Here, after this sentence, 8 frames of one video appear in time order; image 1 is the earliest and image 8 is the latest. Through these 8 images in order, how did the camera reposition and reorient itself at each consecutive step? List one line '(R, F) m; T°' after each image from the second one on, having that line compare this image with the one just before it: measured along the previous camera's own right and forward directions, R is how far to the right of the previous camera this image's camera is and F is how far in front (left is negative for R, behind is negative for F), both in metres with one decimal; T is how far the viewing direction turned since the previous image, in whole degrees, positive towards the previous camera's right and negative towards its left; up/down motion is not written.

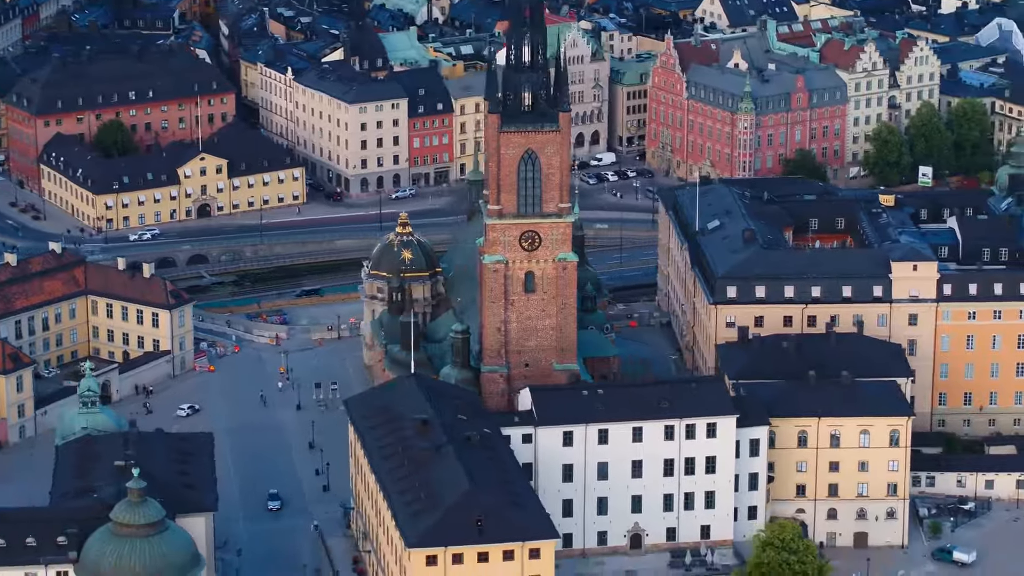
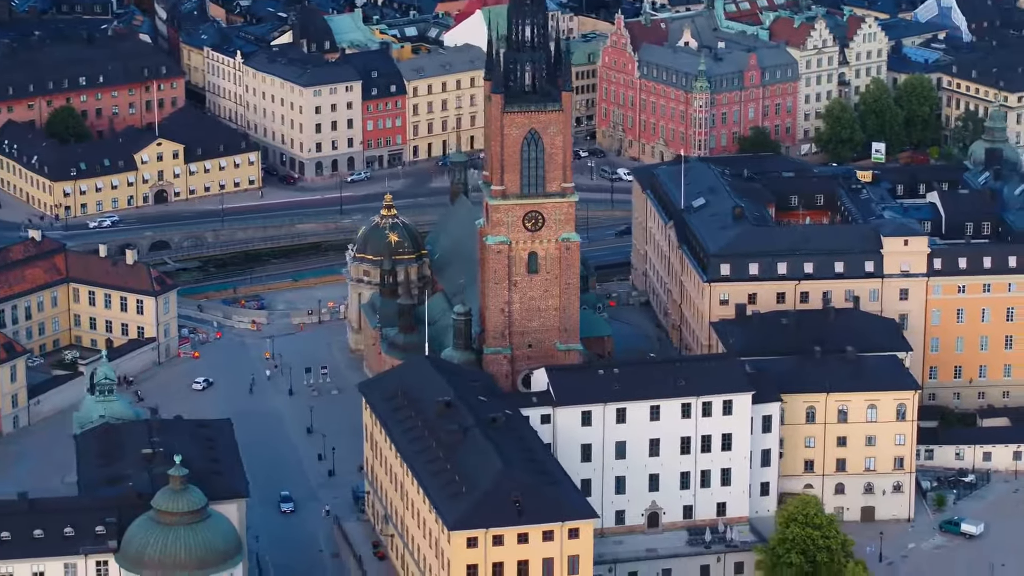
(-6.4, +0.3) m; +3°
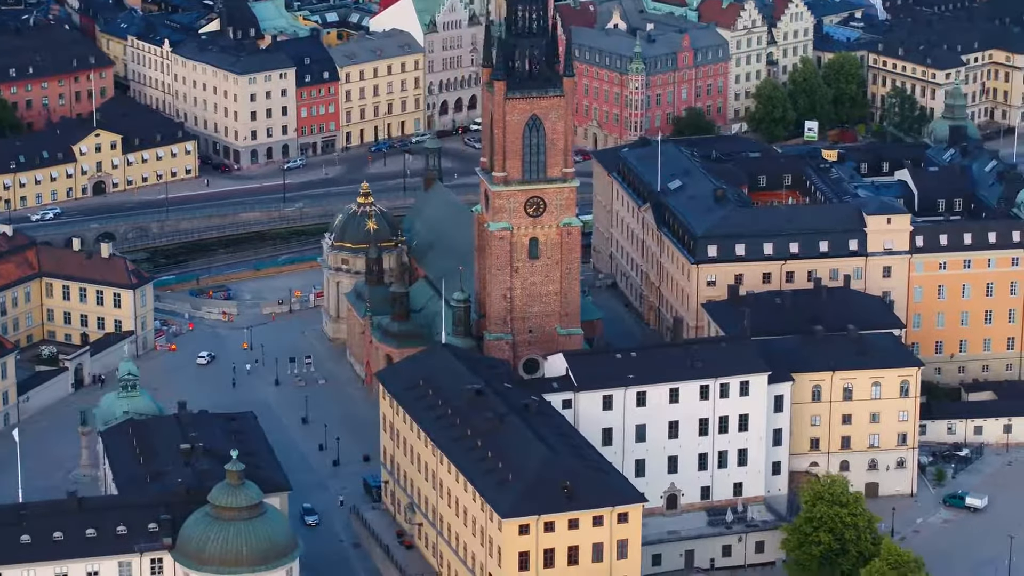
(-8.7, +0.3) m; +4°
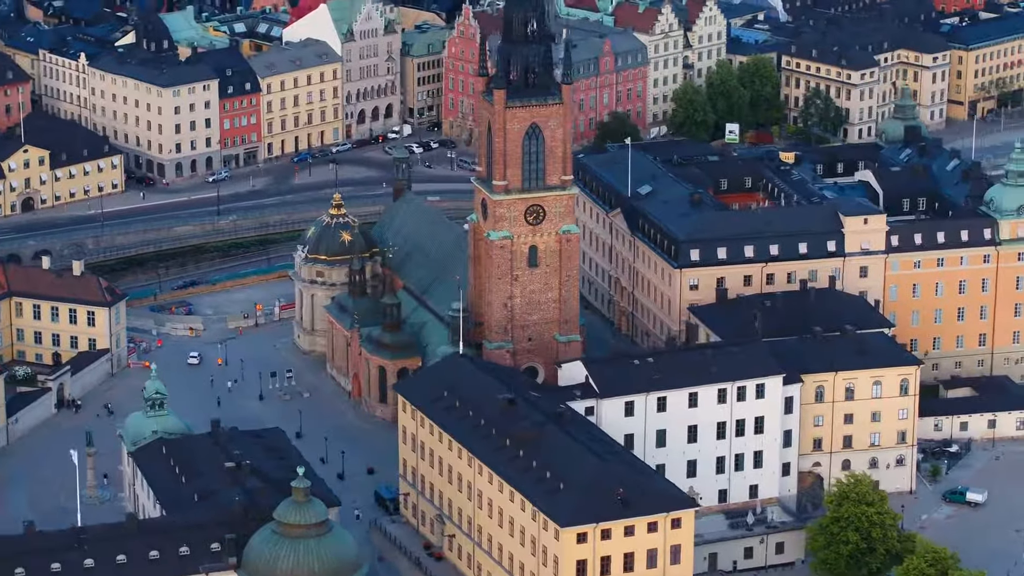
(-9.9, +0.5) m; +5°
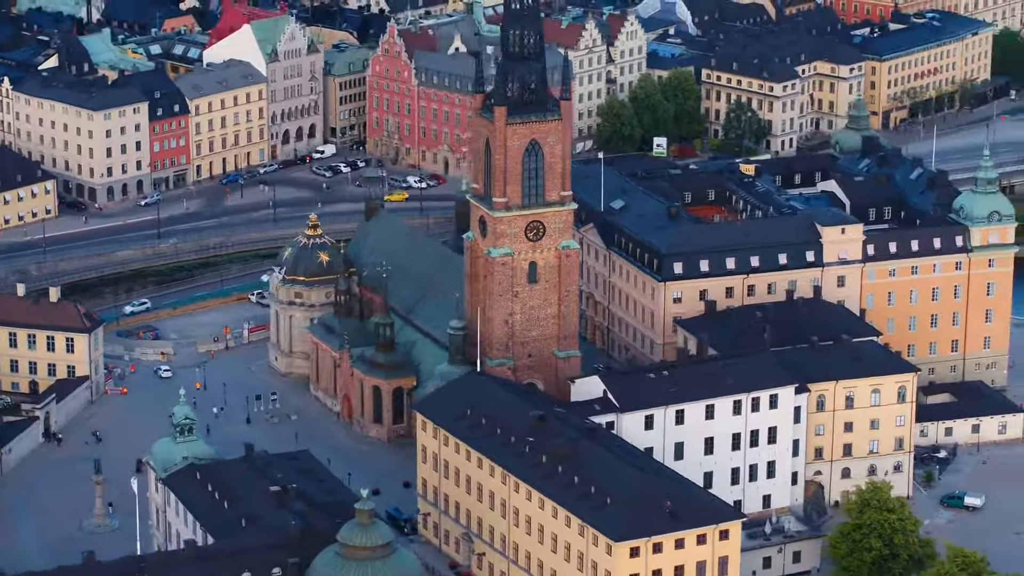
(-9.1, +0.4) m; +4°
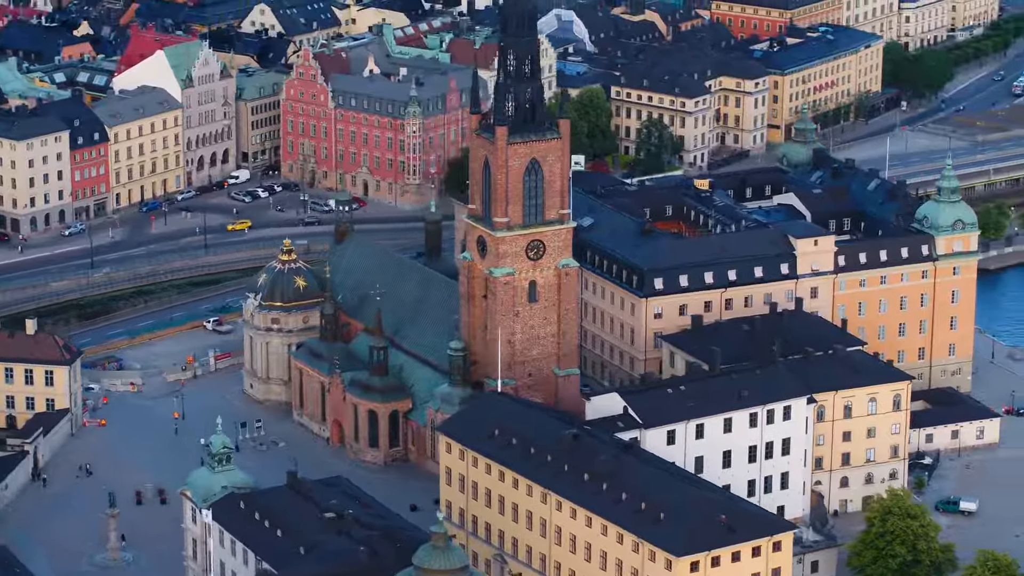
(-10.4, +0.5) m; +5°
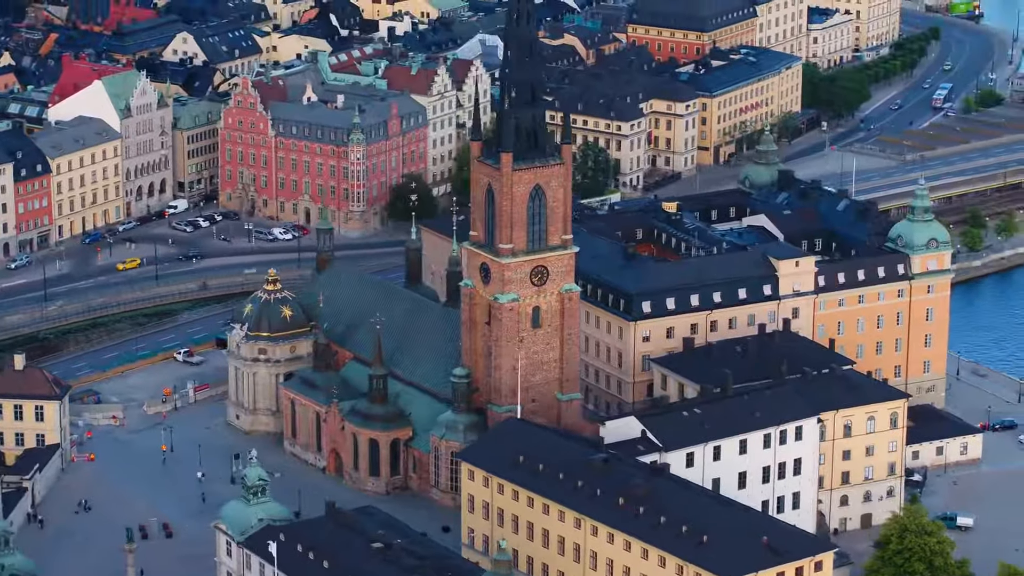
(-8.1, +0.1) m; +4°
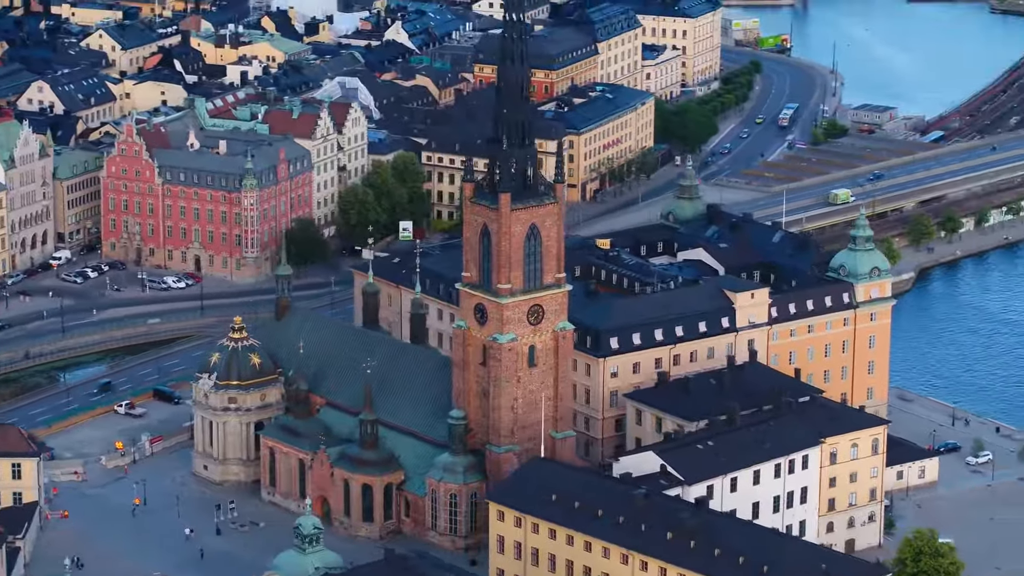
(-13.9, +0.6) m; +7°
